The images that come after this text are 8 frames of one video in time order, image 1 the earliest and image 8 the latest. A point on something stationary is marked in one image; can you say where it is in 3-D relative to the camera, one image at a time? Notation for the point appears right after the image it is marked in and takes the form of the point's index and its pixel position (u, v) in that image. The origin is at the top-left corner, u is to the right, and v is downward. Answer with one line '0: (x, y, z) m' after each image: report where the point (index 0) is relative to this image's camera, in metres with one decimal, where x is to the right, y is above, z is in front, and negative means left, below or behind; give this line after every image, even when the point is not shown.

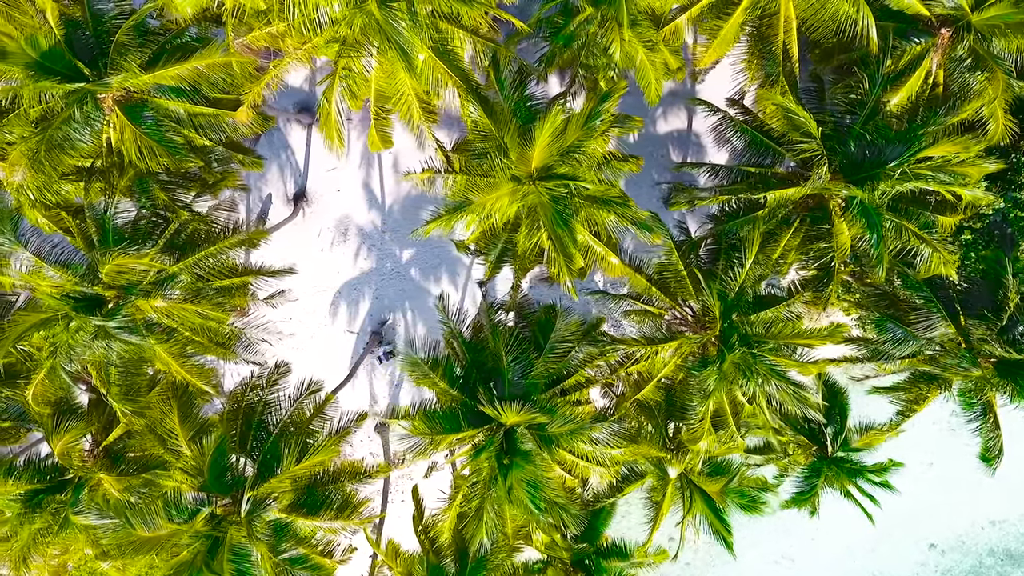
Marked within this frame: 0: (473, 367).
0: (-0.4, -0.8, +8.0) m
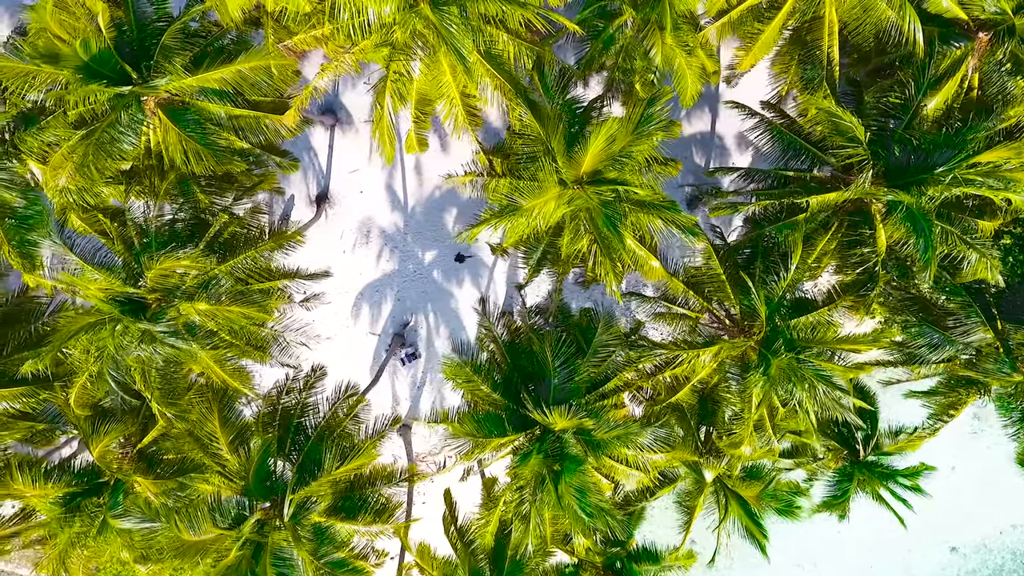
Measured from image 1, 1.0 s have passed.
0: (+0.1, -0.8, +8.0) m
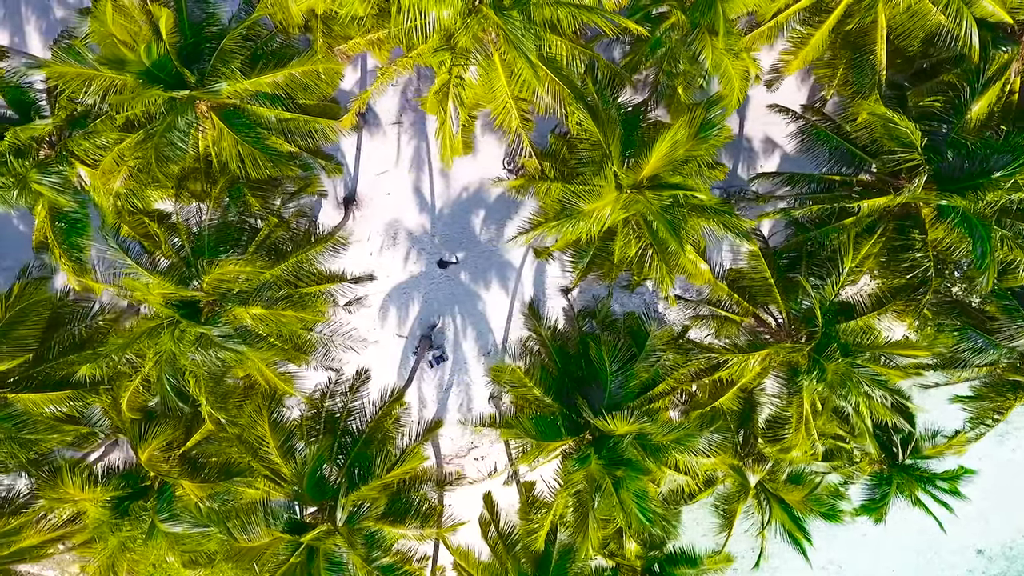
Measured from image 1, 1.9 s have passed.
0: (+0.6, -0.9, +7.9) m
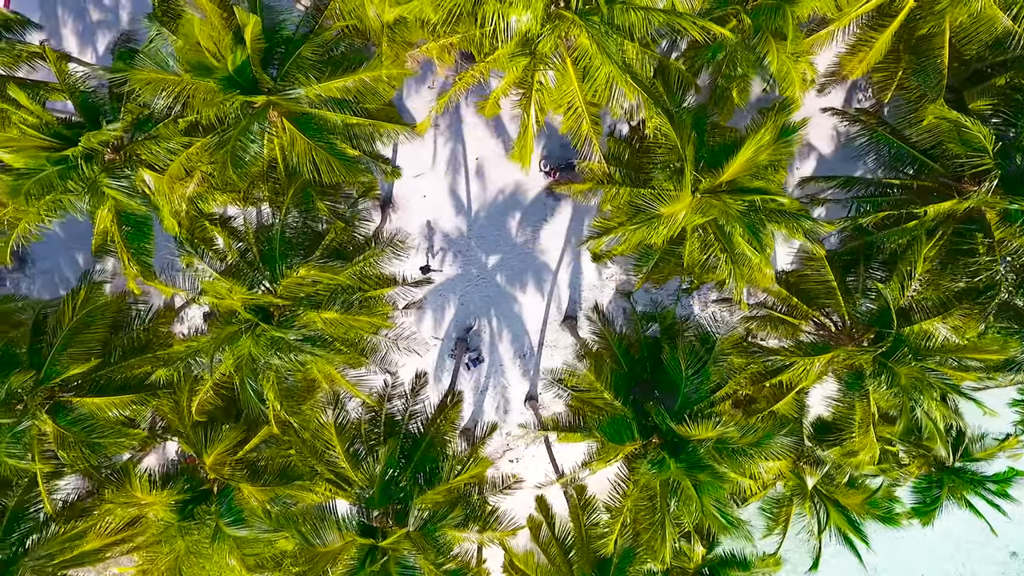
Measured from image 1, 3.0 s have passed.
0: (+1.2, -0.9, +8.0) m
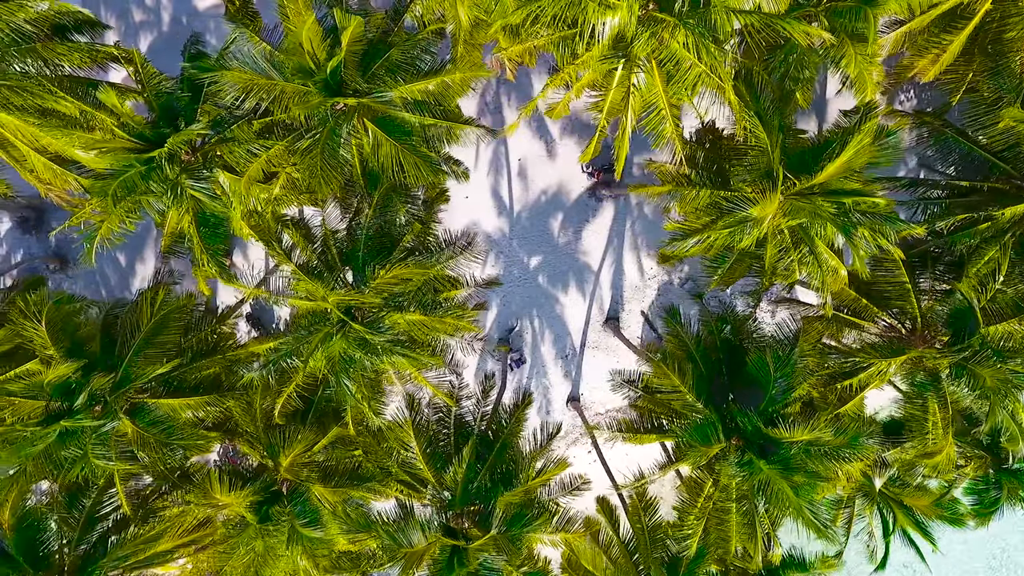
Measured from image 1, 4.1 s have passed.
0: (+2.0, -0.9, +8.0) m
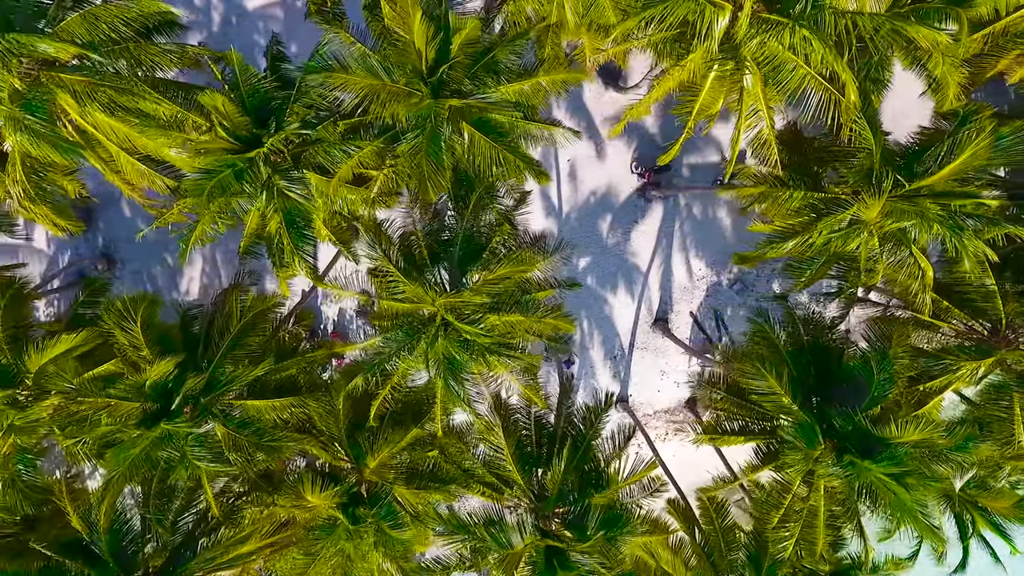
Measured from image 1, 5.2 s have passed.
0: (+3.0, -0.9, +8.0) m
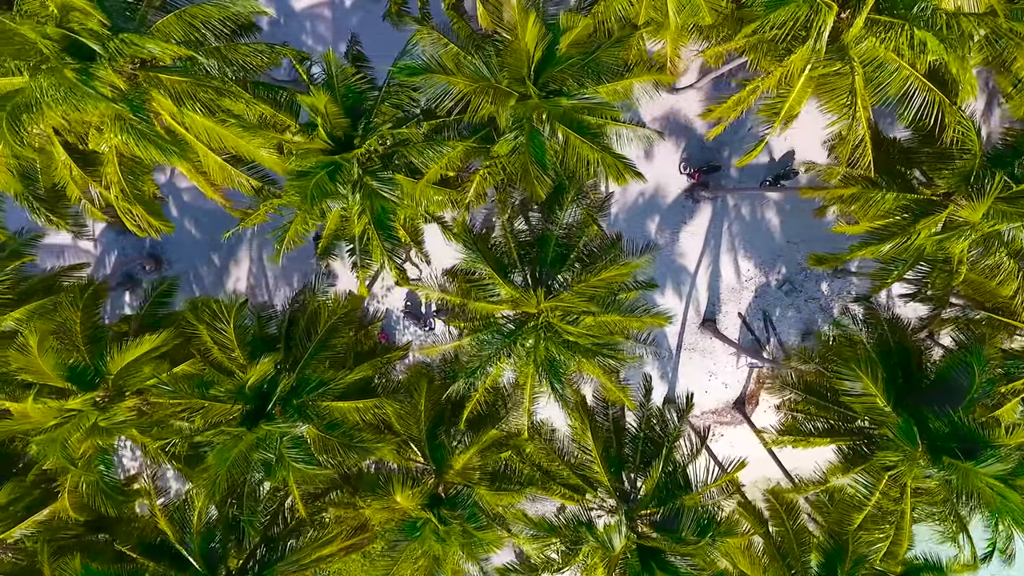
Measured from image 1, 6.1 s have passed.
0: (+3.9, -0.9, +7.9) m
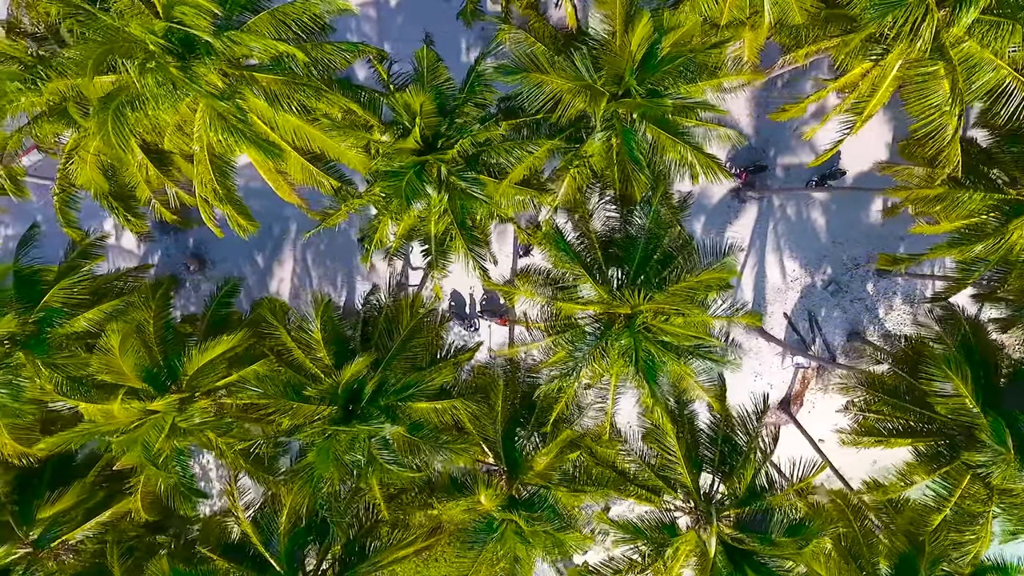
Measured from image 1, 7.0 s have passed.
0: (+4.7, -1.0, +7.9) m
